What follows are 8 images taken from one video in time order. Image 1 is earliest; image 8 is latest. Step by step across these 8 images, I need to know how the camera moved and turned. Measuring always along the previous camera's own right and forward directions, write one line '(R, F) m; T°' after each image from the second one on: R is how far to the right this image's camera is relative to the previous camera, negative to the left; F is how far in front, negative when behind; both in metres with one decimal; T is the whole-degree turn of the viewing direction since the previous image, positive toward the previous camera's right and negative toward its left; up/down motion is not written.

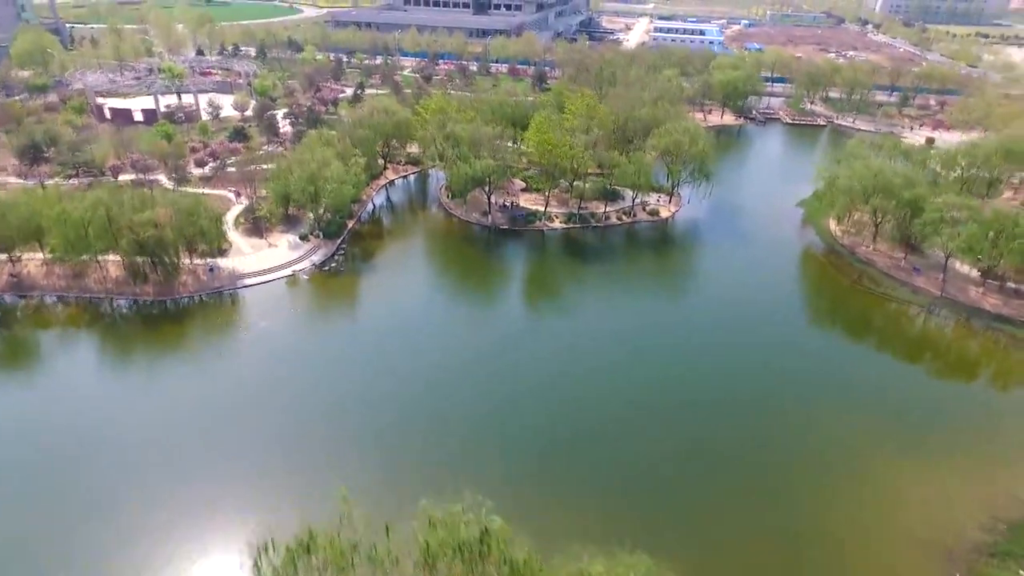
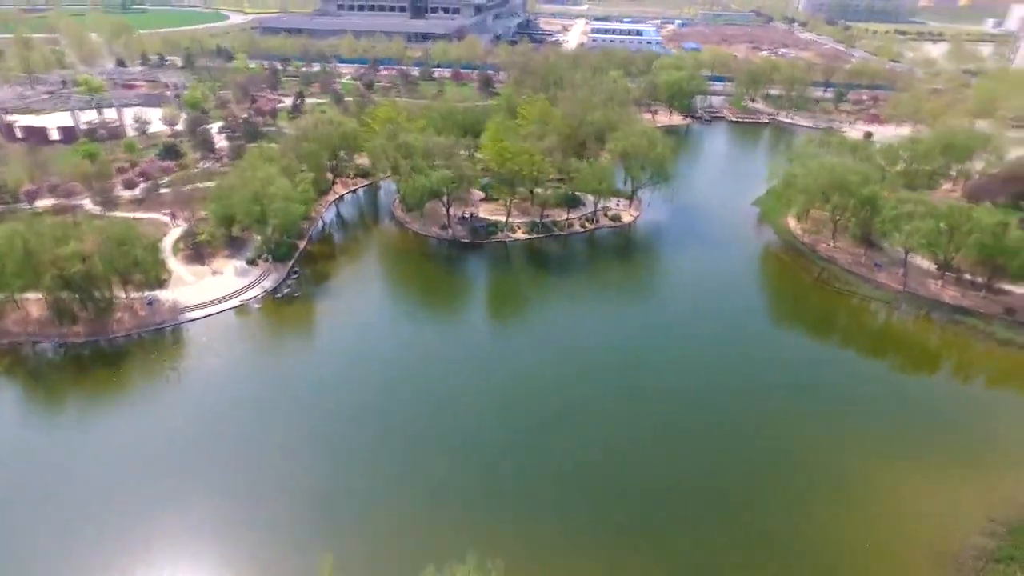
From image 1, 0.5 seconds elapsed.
(-0.9, +1.3) m; +5°
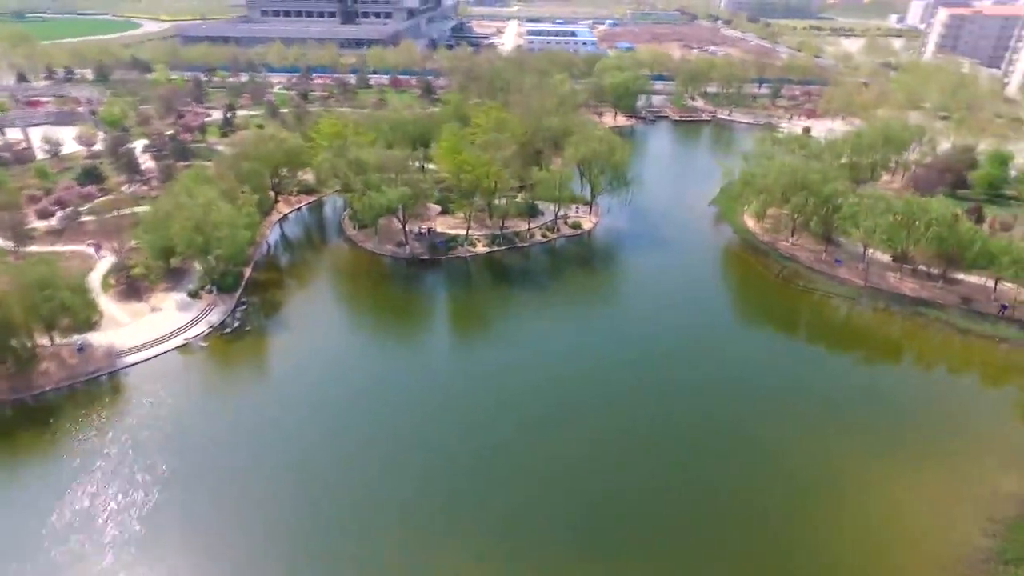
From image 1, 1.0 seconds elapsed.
(-1.1, +1.3) m; +5°
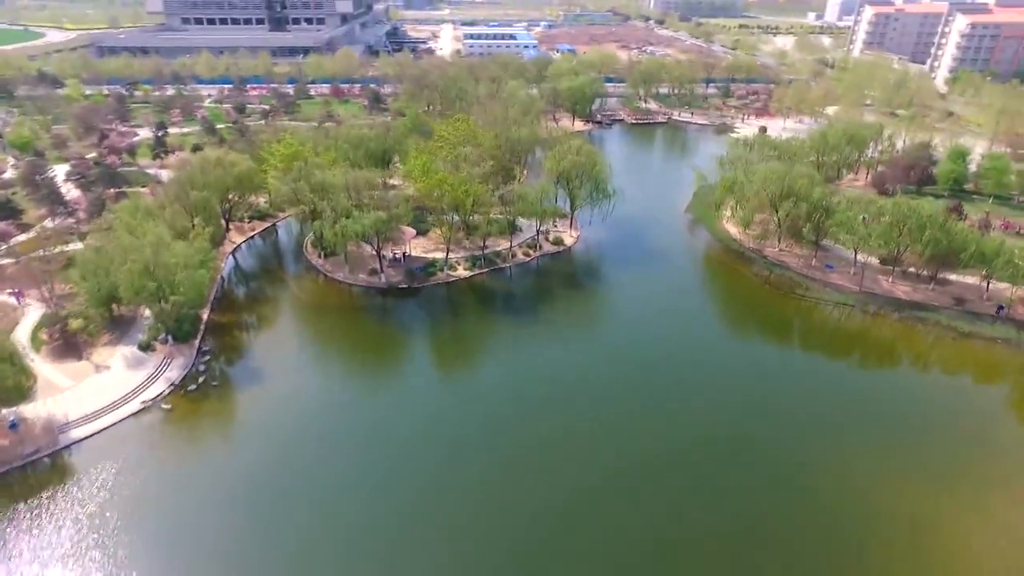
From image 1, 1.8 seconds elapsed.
(-2.2, +2.3) m; +6°
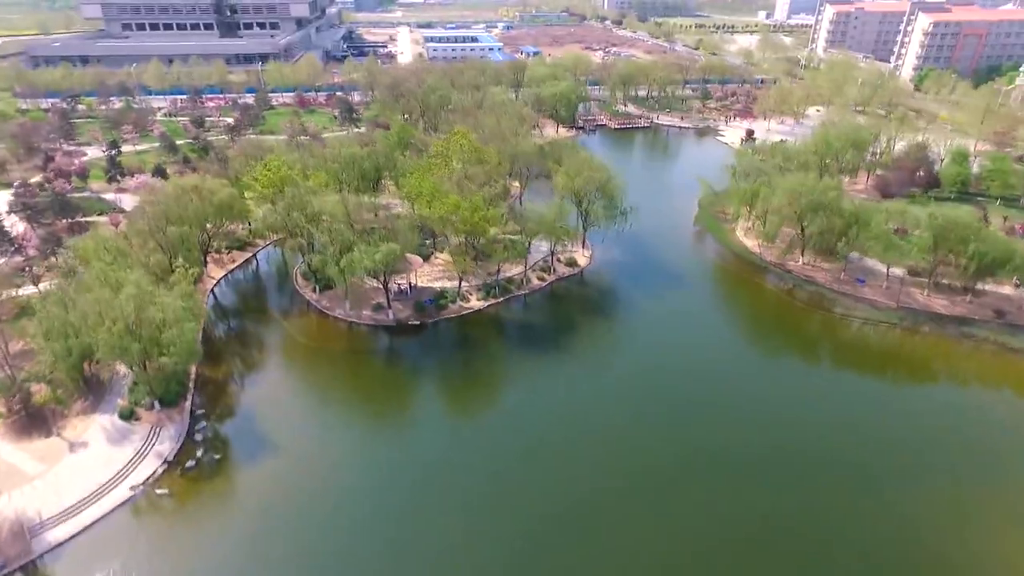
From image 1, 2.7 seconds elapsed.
(-2.9, +2.7) m; +4°
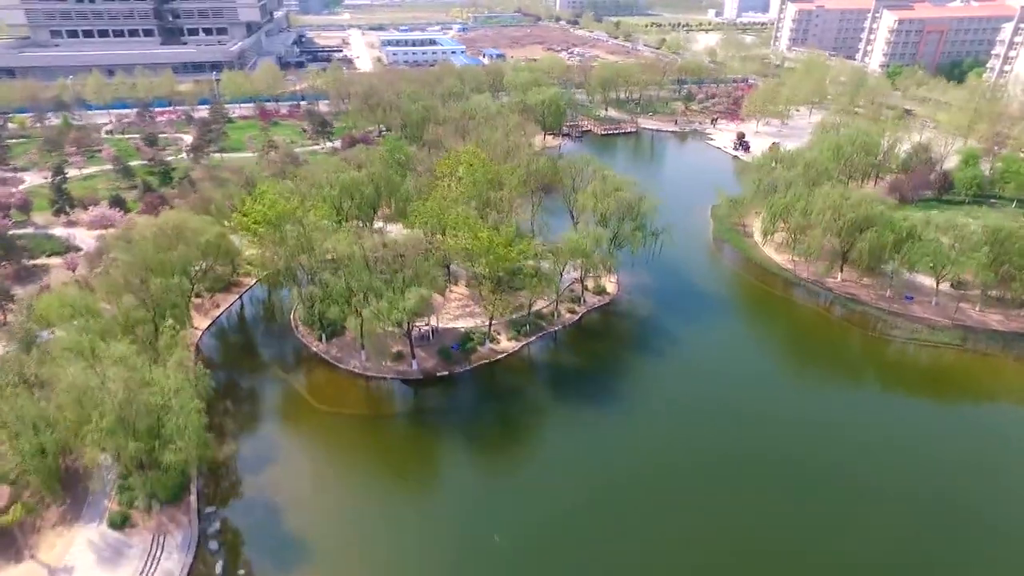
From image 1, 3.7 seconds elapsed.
(-3.3, +3.2) m; +4°
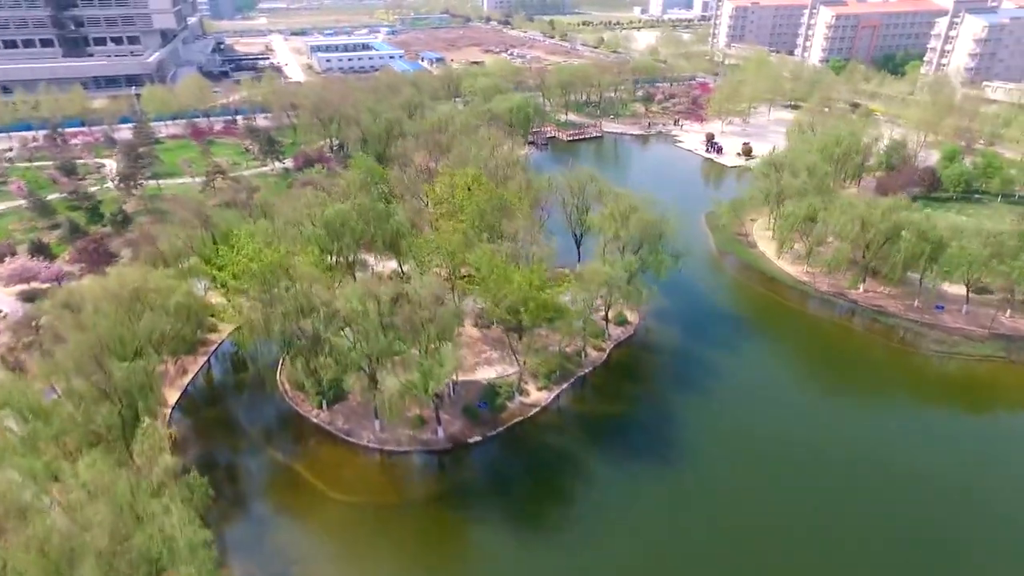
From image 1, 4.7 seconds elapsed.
(-3.3, +3.3) m; +6°
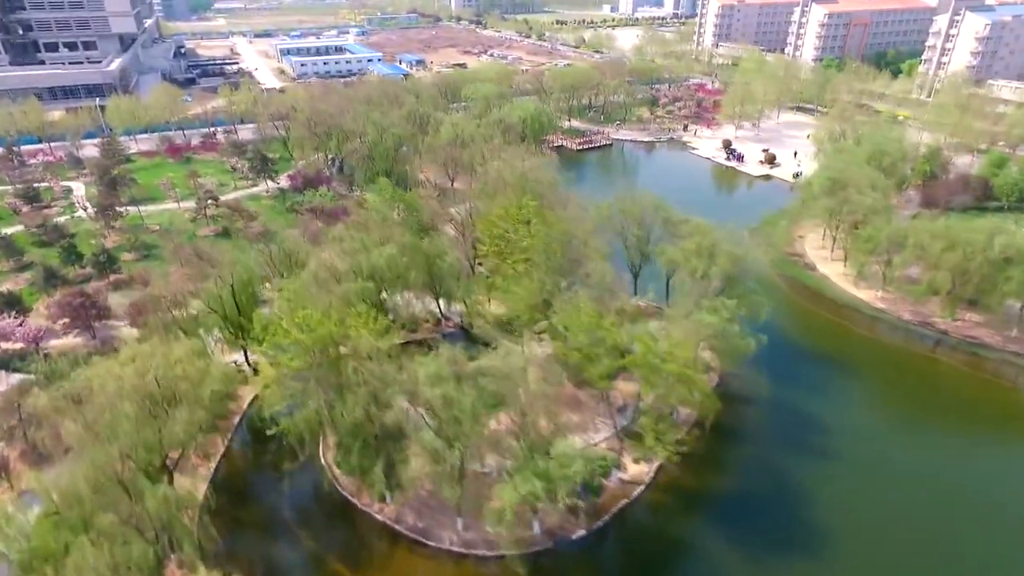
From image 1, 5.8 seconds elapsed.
(-3.9, +3.6) m; +3°
